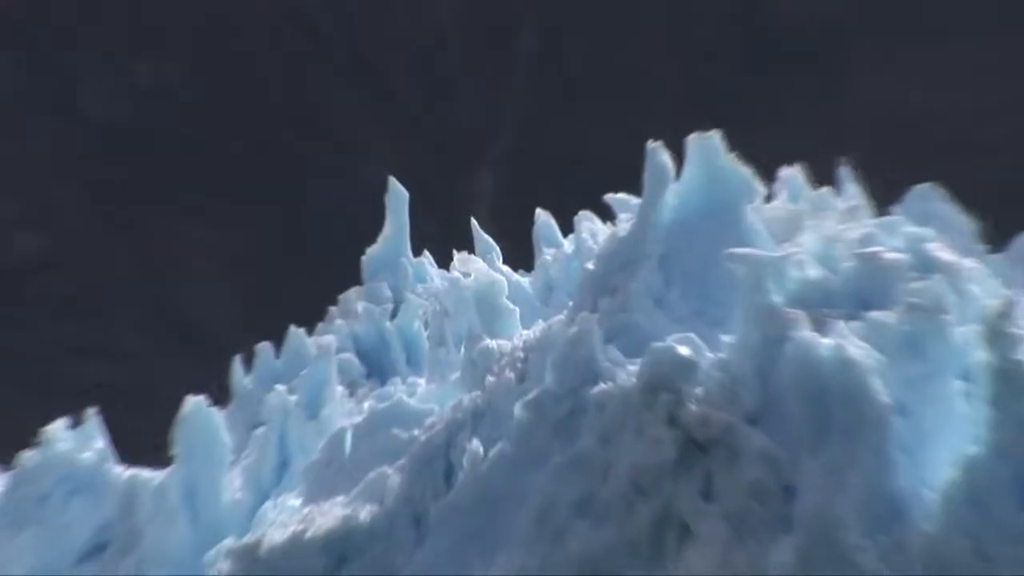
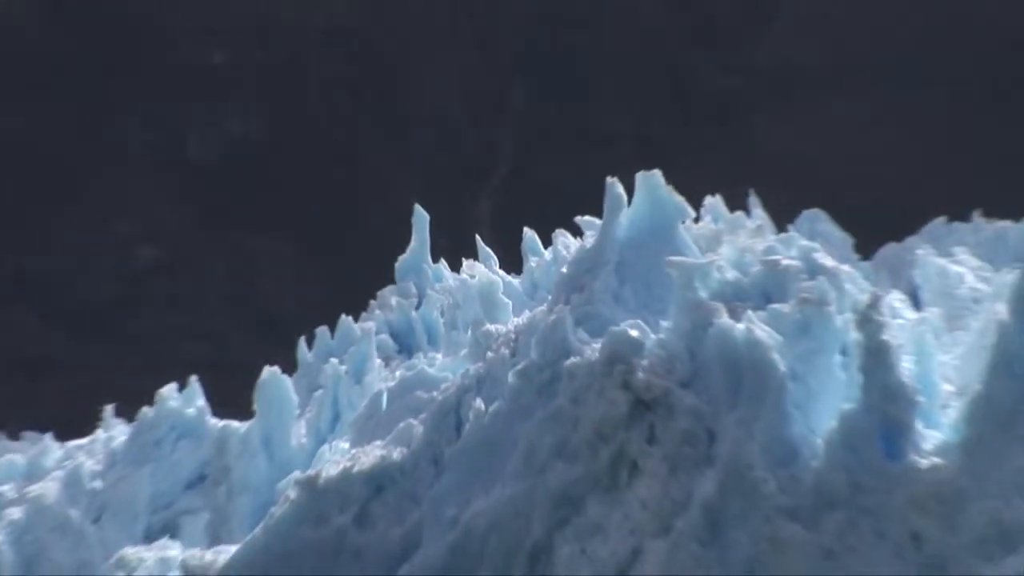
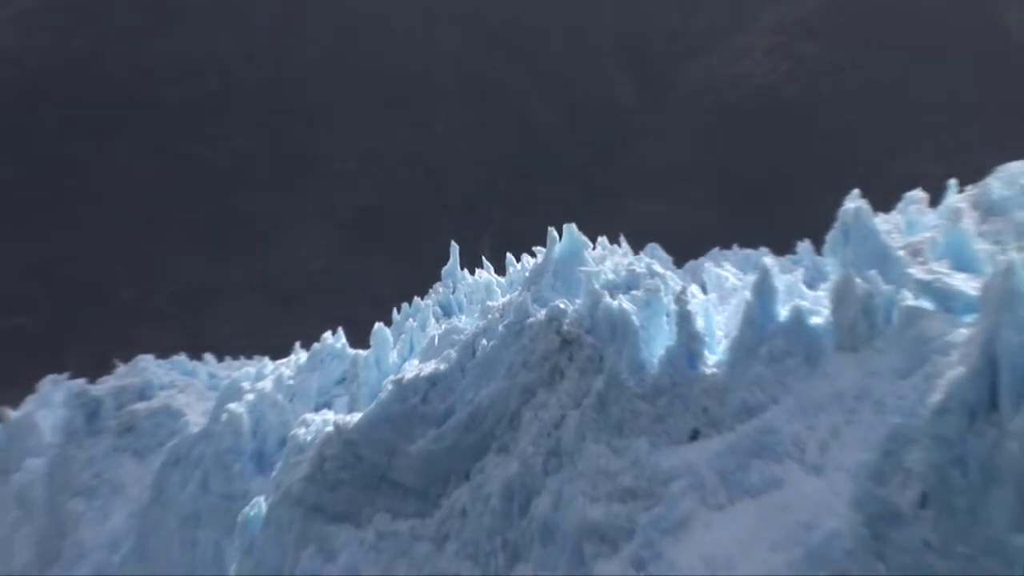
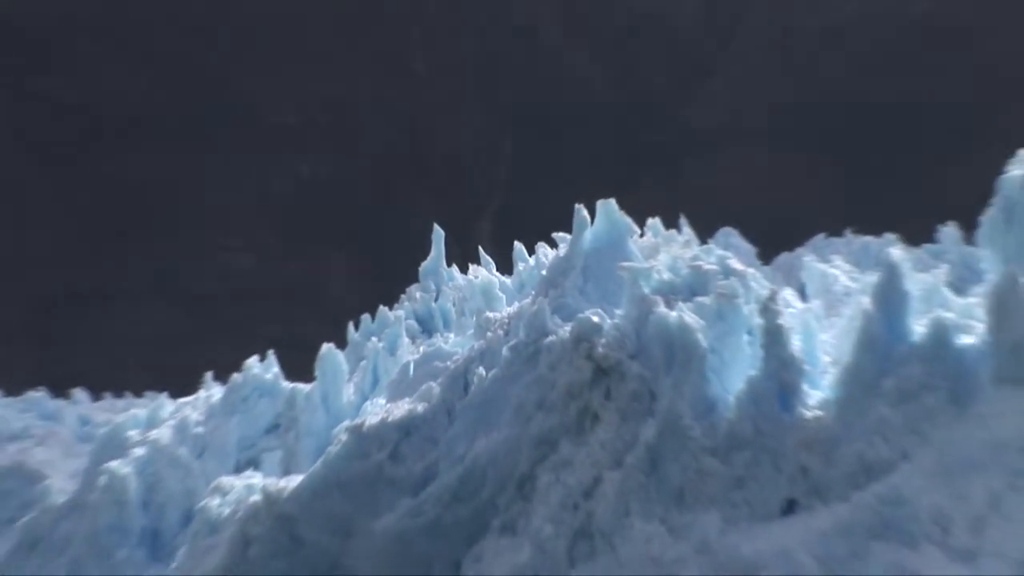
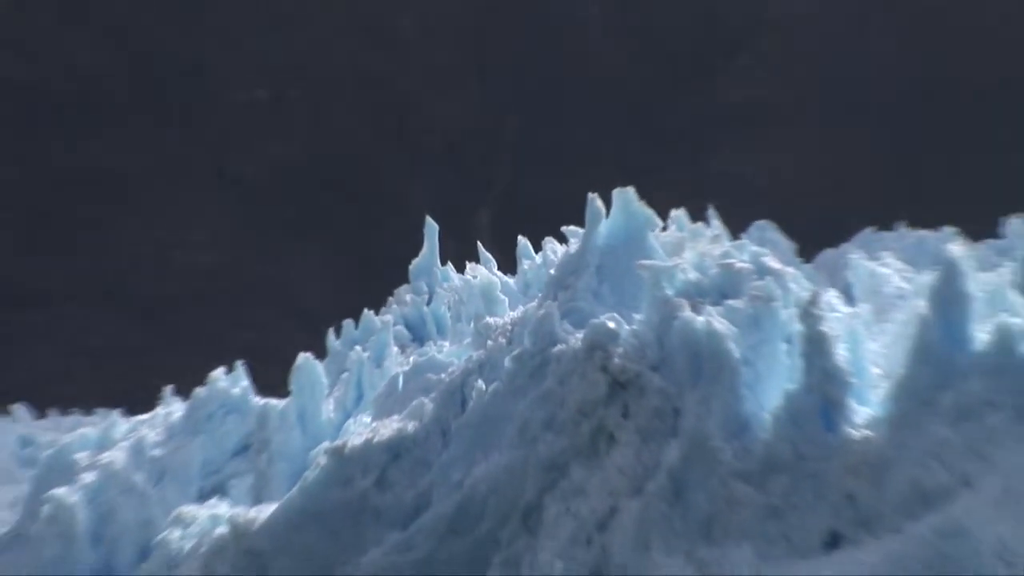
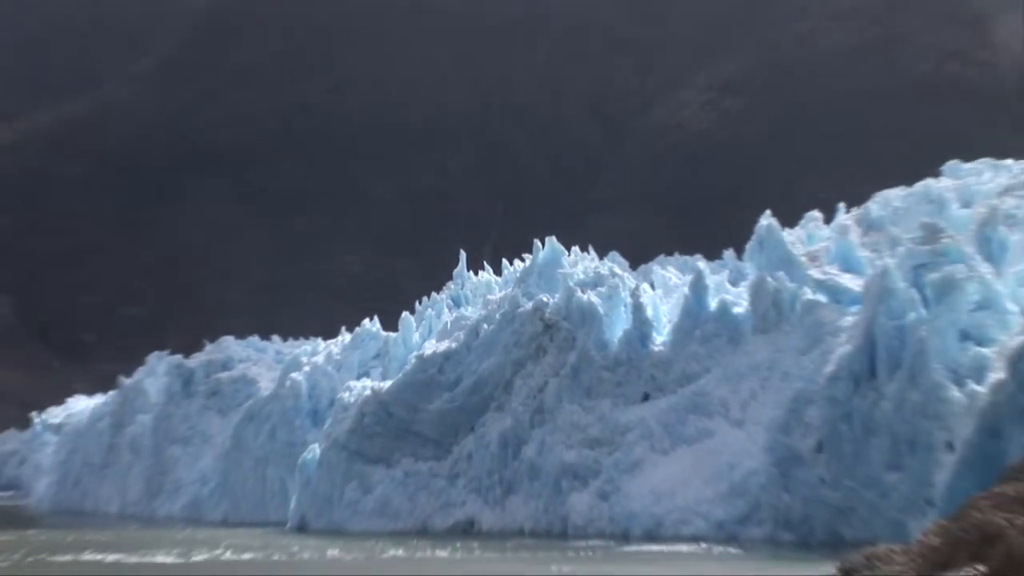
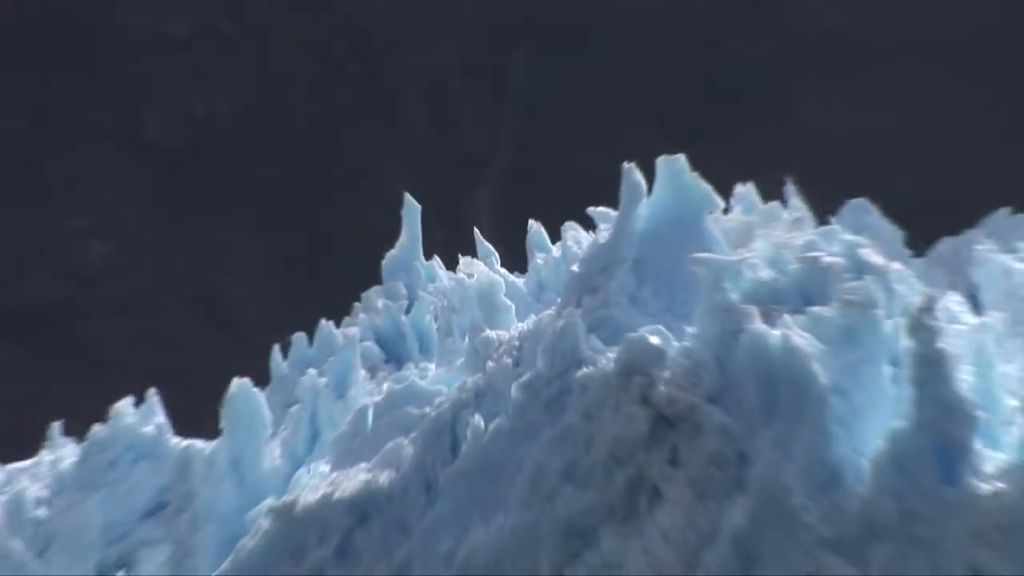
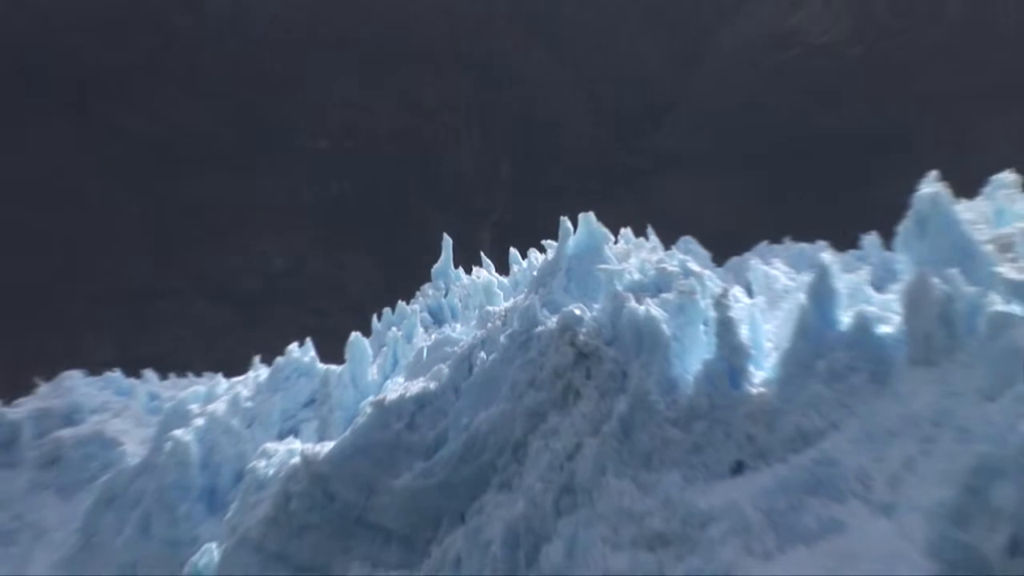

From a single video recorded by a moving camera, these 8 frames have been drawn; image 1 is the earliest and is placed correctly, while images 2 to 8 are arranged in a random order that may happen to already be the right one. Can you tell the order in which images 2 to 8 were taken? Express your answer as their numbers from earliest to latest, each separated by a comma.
7, 2, 5, 4, 8, 3, 6
